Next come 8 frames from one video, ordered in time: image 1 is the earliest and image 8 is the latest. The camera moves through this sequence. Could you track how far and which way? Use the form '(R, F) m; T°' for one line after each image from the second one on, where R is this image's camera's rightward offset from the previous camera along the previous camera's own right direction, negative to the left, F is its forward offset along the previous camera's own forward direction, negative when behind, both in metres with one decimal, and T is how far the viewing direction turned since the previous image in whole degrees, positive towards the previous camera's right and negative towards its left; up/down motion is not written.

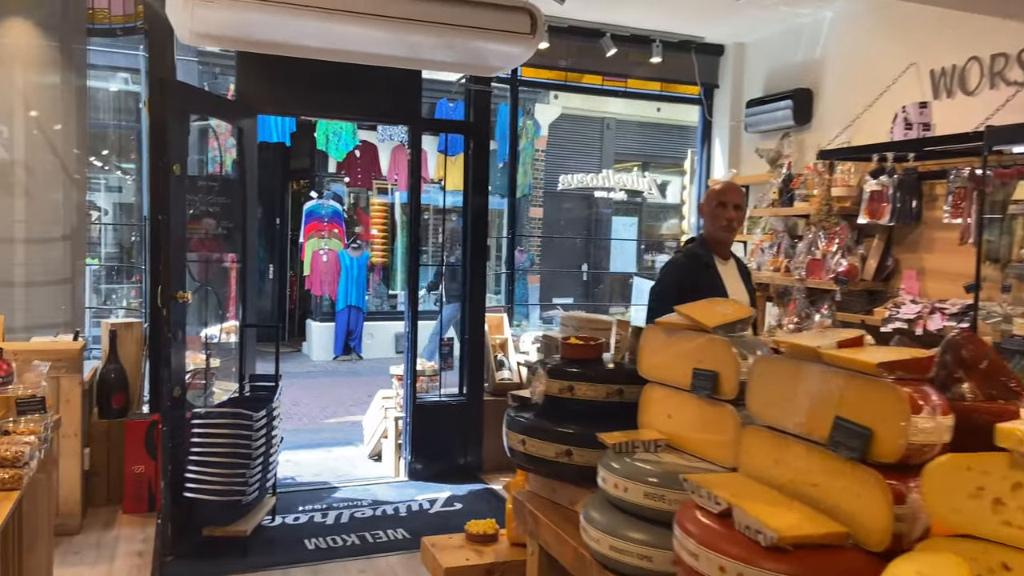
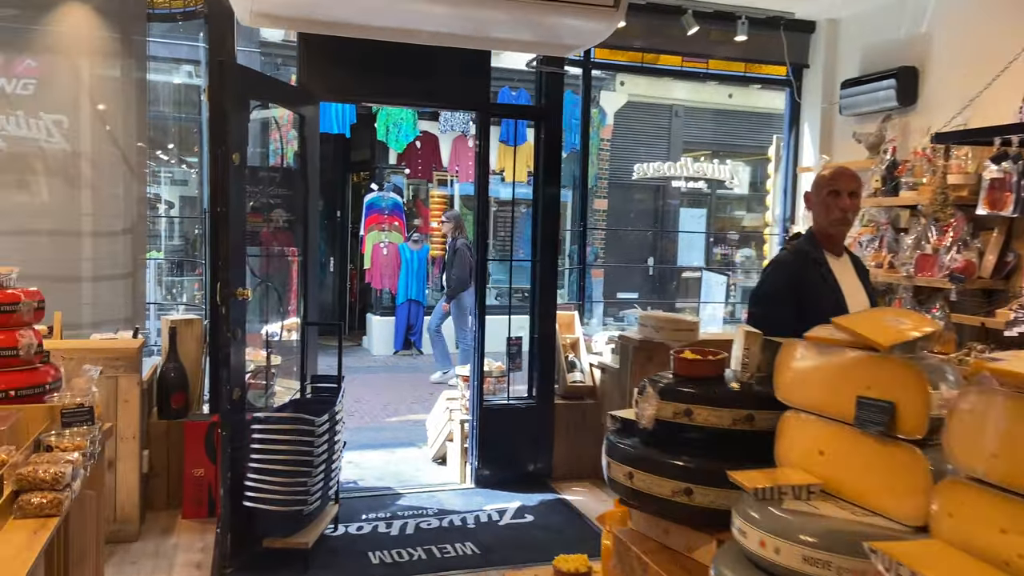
(-0.1, +0.3) m; -4°
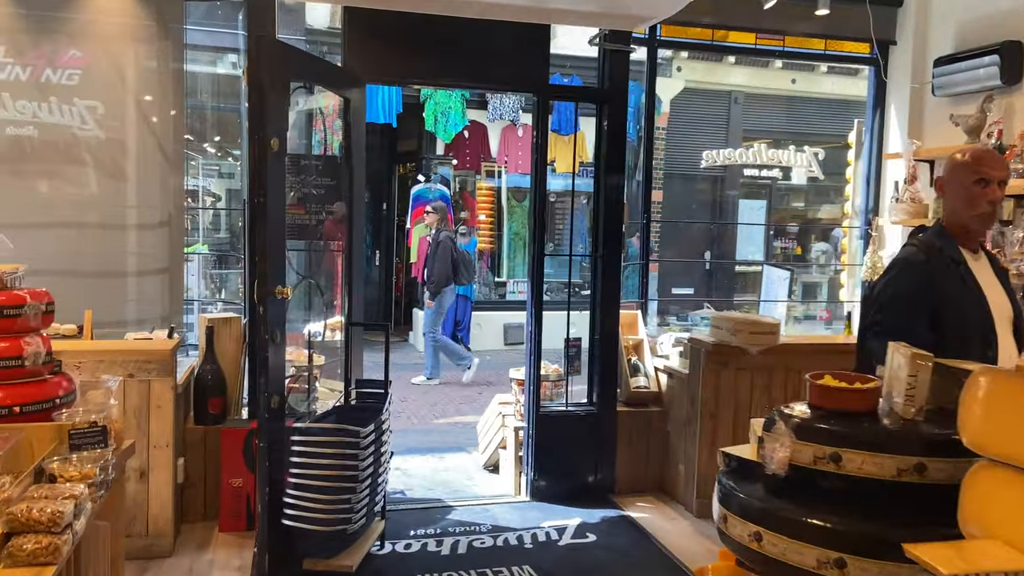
(-0.1, +0.3) m; -3°
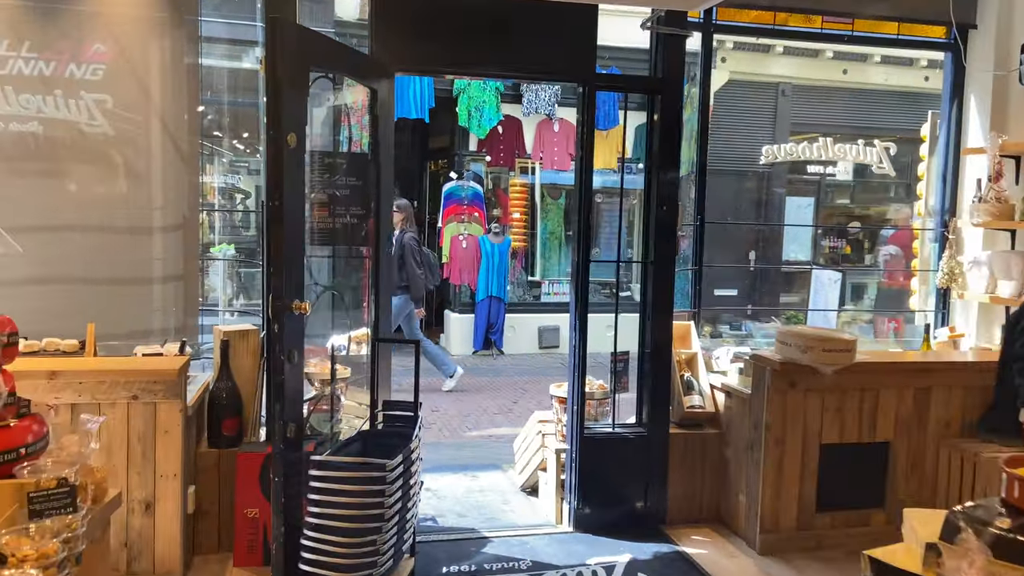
(-0.1, +0.4) m; -2°
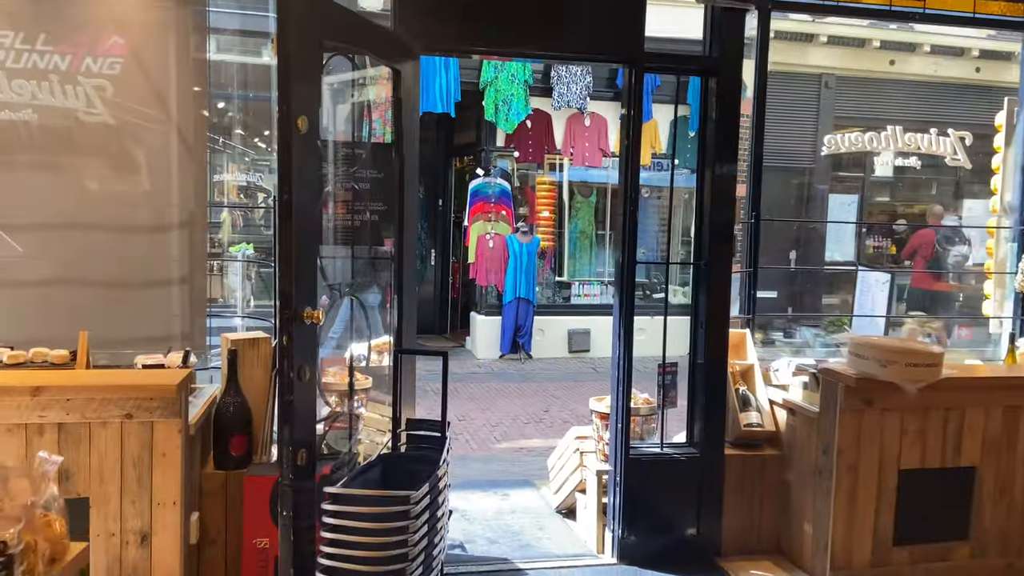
(-0.1, +0.4) m; -2°
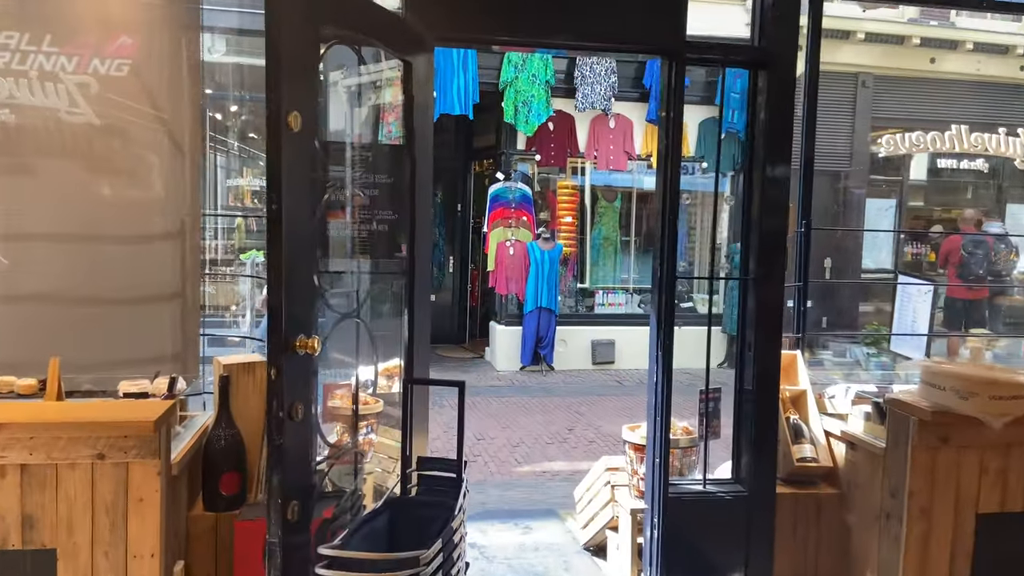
(0.0, +0.3) m; -1°
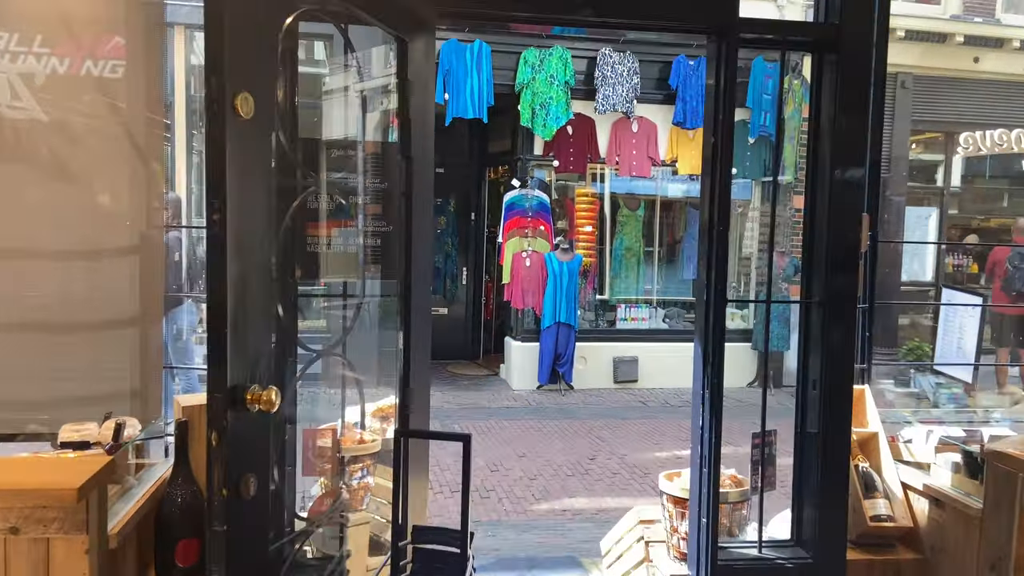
(0.0, +0.5) m; -1°
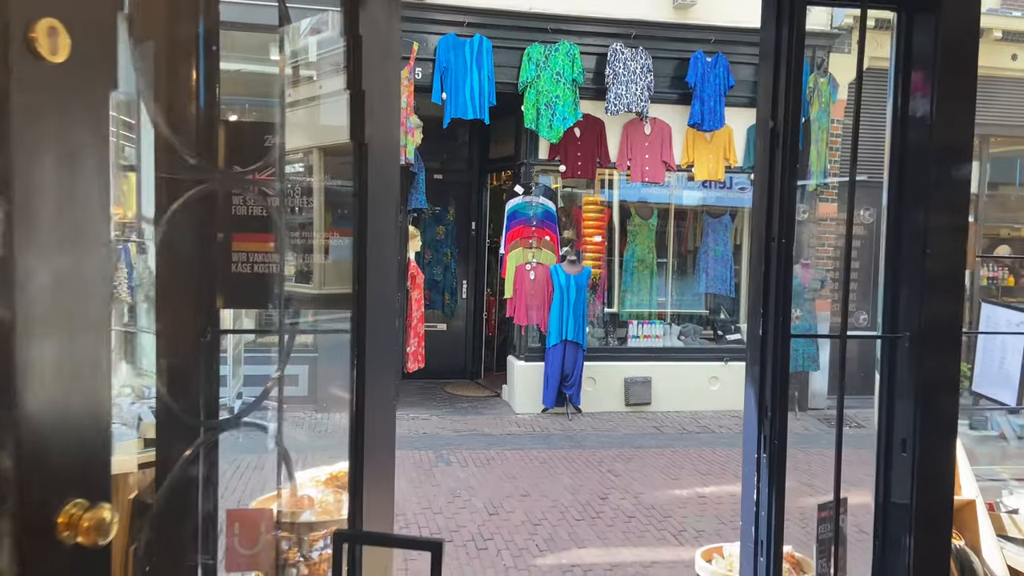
(0.0, +0.6) m; 0°
